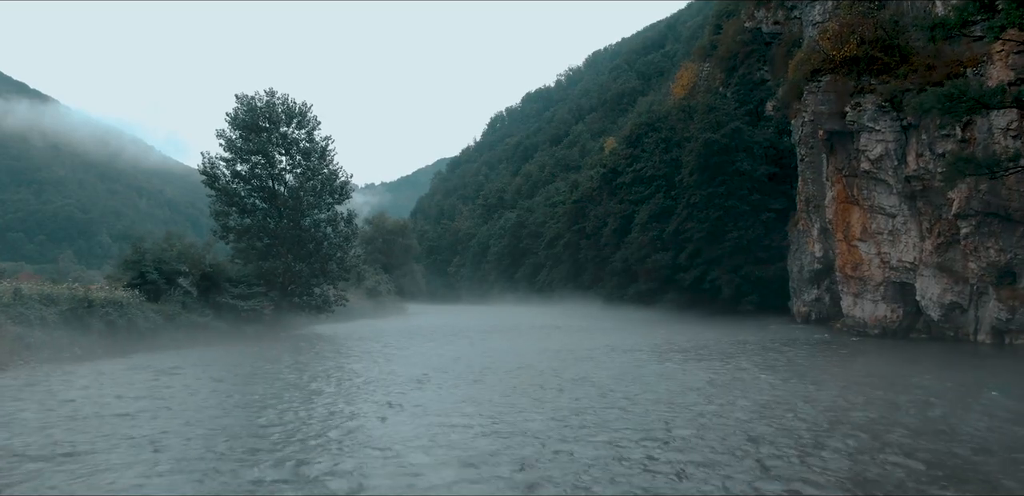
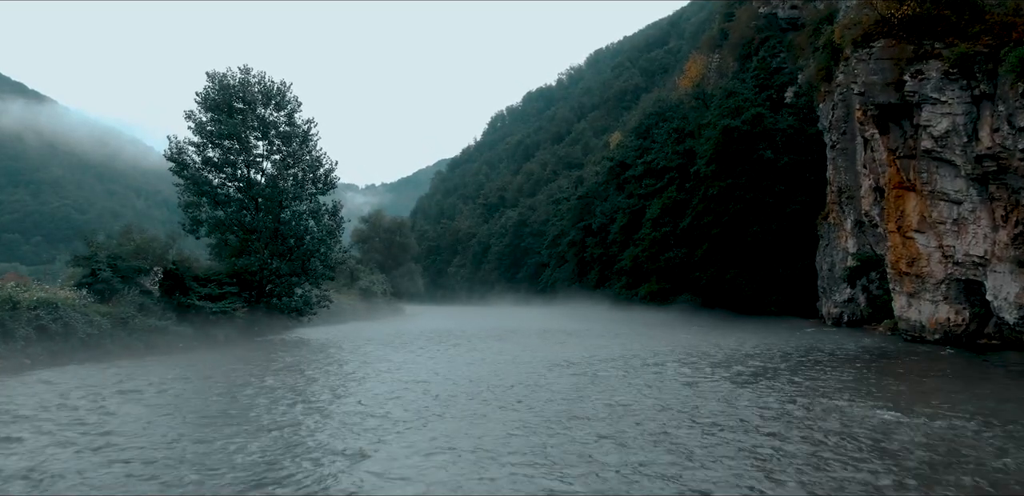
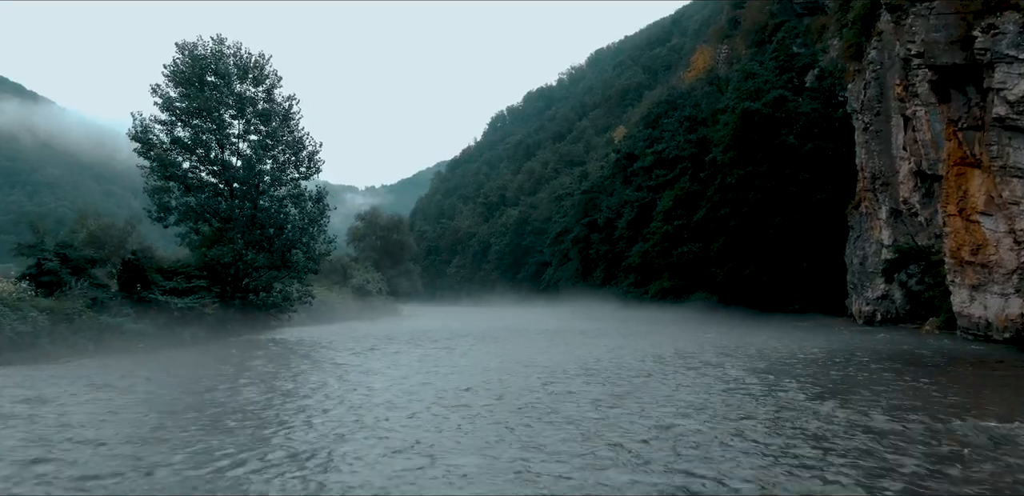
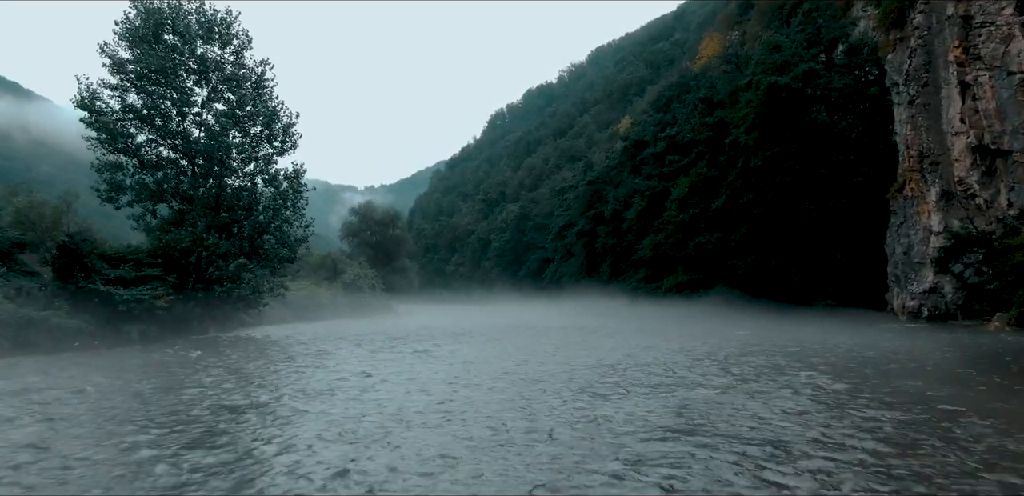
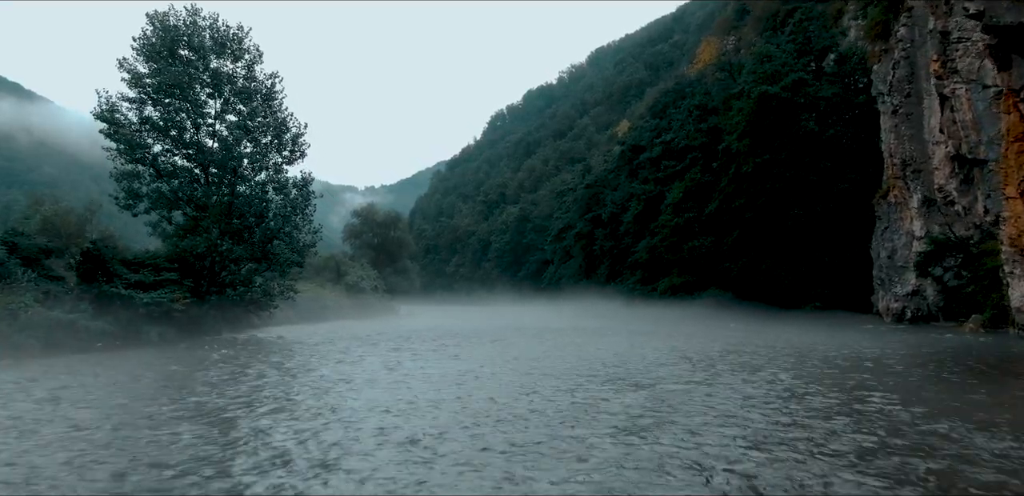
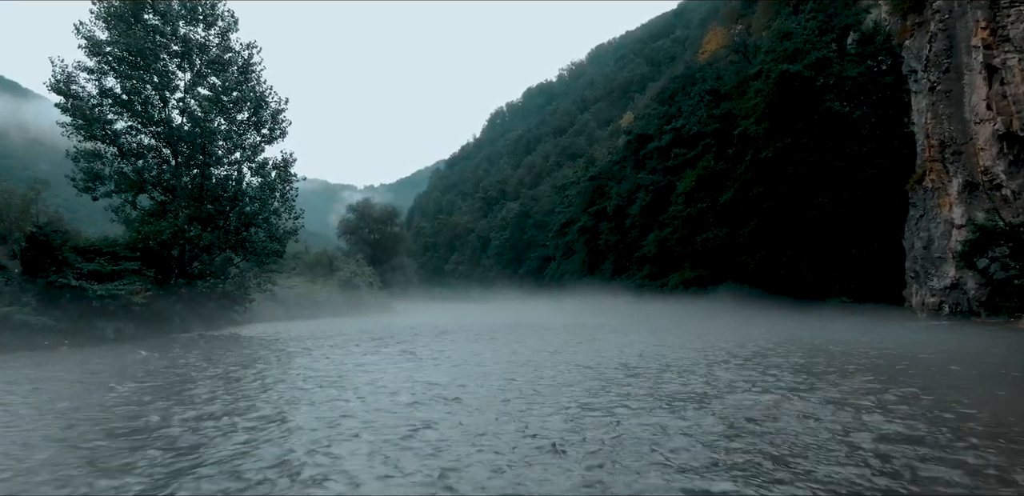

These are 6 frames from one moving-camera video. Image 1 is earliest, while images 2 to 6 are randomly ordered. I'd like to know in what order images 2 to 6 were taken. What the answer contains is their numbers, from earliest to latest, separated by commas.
2, 3, 5, 4, 6
